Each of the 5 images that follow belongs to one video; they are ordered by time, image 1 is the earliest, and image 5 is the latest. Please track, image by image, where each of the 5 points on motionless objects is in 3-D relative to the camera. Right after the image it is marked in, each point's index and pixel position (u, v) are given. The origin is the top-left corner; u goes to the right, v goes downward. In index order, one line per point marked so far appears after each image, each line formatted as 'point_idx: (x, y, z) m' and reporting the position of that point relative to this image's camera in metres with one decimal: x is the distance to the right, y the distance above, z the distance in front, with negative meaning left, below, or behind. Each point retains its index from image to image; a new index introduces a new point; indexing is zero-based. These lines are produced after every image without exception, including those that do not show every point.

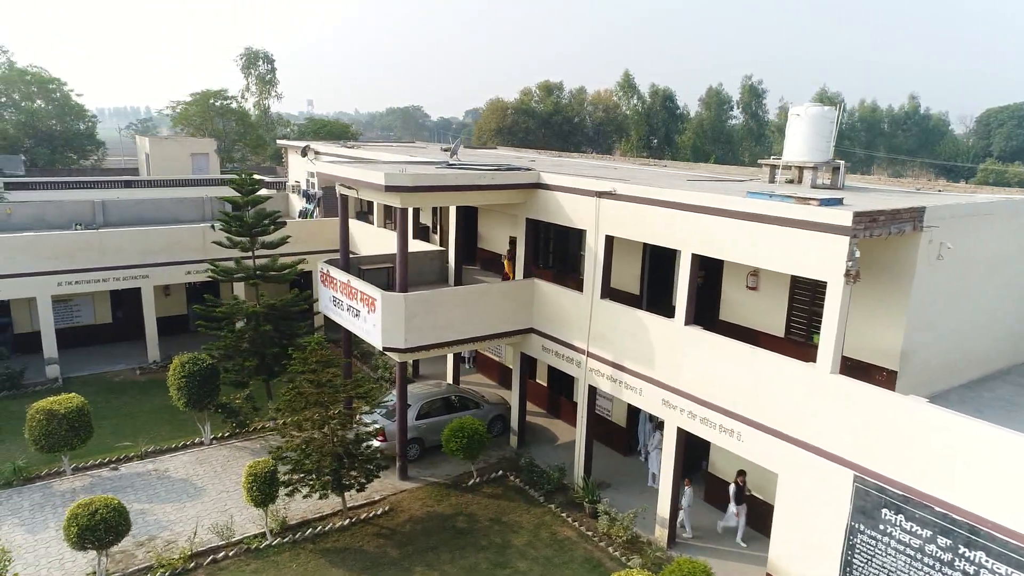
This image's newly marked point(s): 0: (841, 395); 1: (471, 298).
0: (+4.0, -1.3, +8.8) m
1: (-0.7, -0.2, +13.1) m
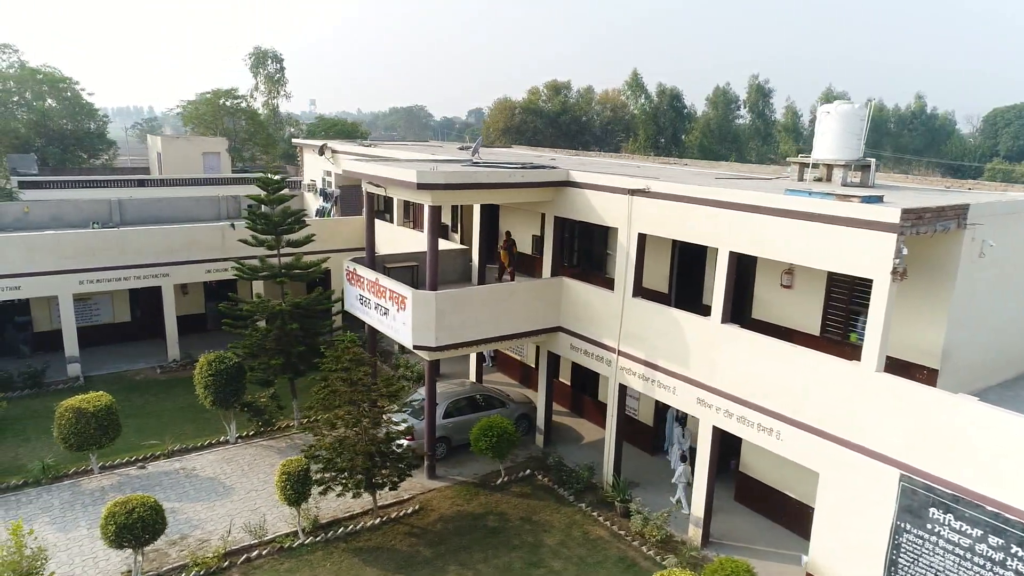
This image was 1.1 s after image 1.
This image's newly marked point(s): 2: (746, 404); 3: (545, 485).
0: (+4.6, -1.3, +8.8) m
1: (-0.2, -0.2, +13.0) m
2: (+3.5, -1.7, +10.5) m
3: (+0.6, -3.7, +13.4) m
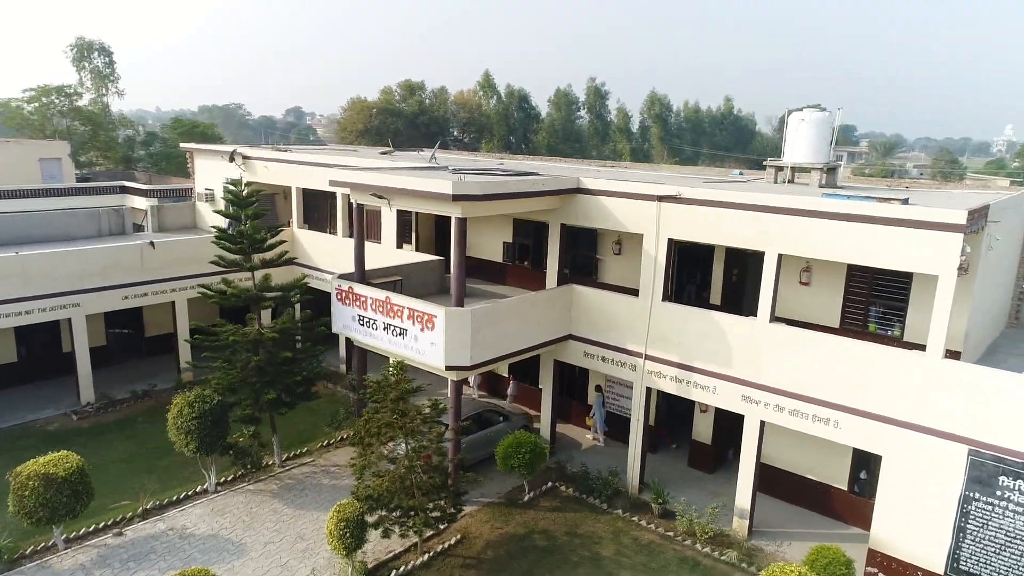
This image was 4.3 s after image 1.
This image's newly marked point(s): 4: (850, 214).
0: (+5.9, -1.2, +9.7) m
1: (+0.2, -0.4, +12.6) m
2: (+4.4, -1.7, +11.1) m
3: (+1.1, -3.9, +13.3) m
4: (+4.9, +1.1, +10.4) m
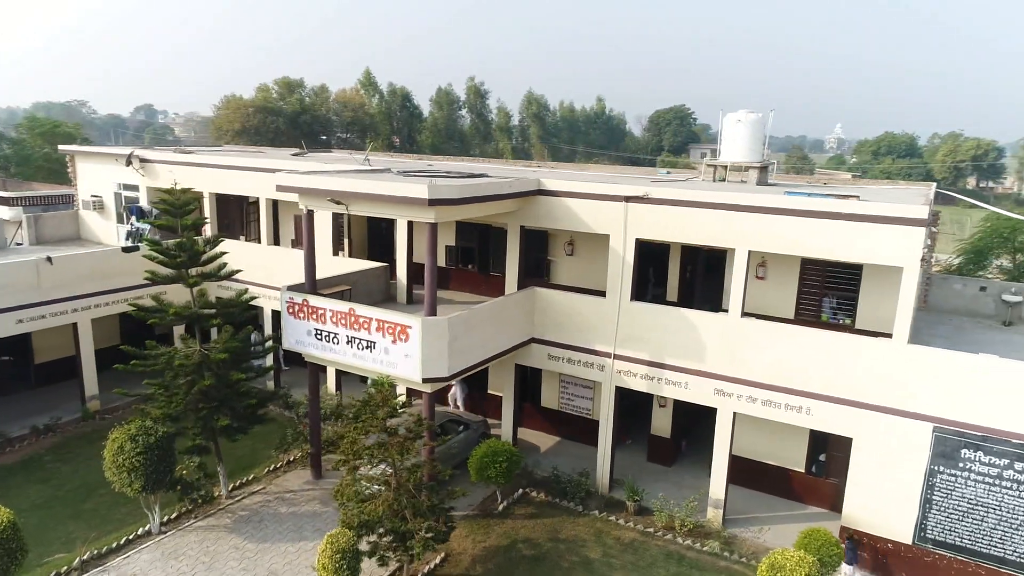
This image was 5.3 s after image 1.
0: (+5.9, -1.1, +10.4) m
1: (-0.3, -0.4, +12.3) m
2: (+4.2, -1.6, +11.5) m
3: (+0.6, -3.9, +13.1) m
4: (+4.6, +1.2, +10.9) m
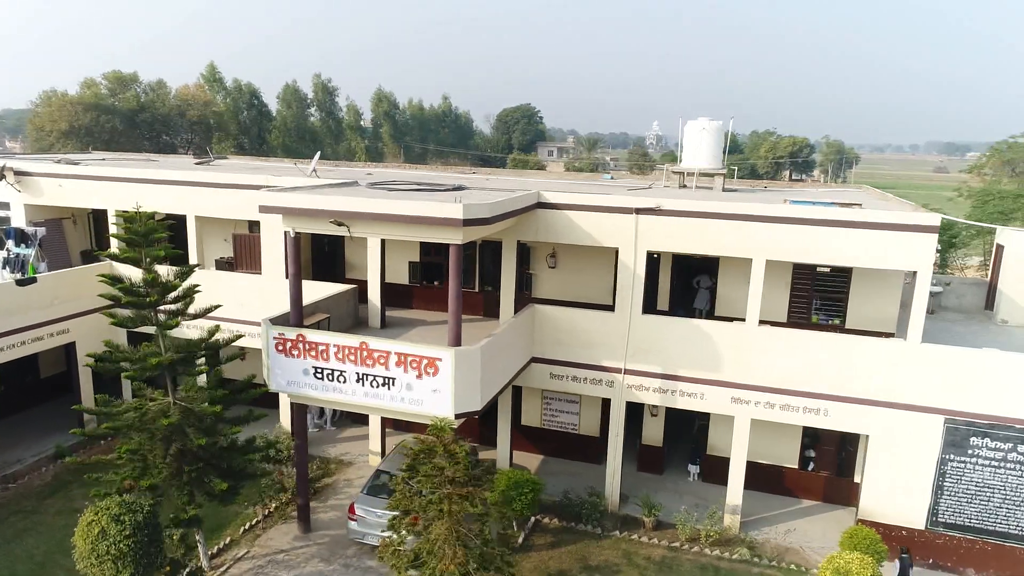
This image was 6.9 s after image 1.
0: (+6.4, -1.1, +11.1) m
1: (-0.1, -0.8, +11.6) m
2: (+4.6, -1.7, +11.8) m
3: (+0.8, -4.2, +12.6) m
4: (+5.0, +1.1, +11.3) m
